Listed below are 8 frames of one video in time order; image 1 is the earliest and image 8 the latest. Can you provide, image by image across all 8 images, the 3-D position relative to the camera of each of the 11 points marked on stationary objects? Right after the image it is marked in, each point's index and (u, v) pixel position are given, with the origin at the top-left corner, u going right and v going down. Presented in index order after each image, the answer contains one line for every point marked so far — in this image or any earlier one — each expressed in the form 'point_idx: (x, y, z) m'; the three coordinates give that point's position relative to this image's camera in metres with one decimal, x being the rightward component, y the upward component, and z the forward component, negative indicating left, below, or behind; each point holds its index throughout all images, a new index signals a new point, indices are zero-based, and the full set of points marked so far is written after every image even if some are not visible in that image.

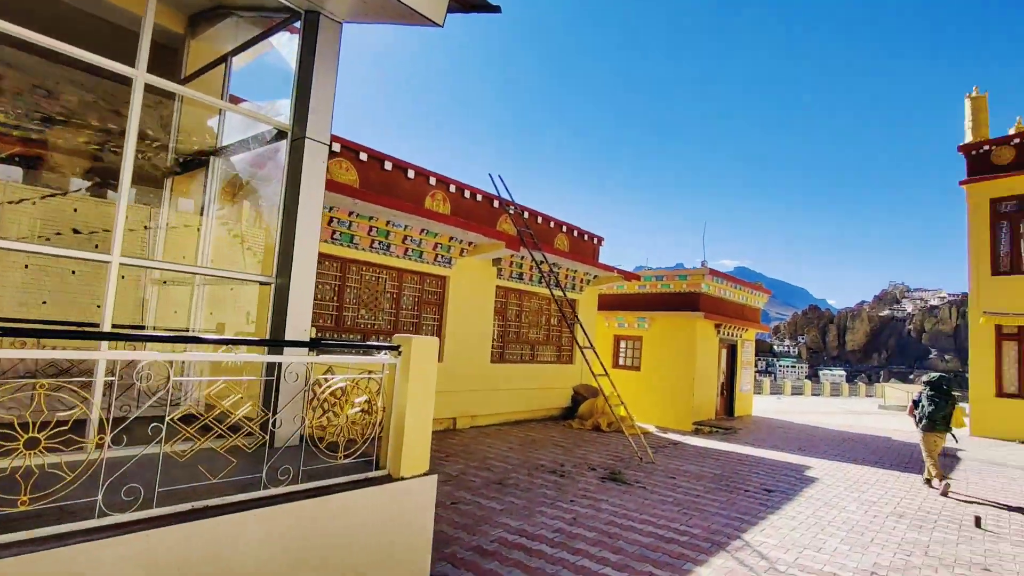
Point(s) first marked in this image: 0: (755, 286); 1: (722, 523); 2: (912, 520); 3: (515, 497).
0: (+6.7, 0.0, +15.3) m
1: (+1.9, -2.1, +5.0) m
2: (+3.9, -2.3, +5.5) m
3: (0.0, -2.0, +5.4) m
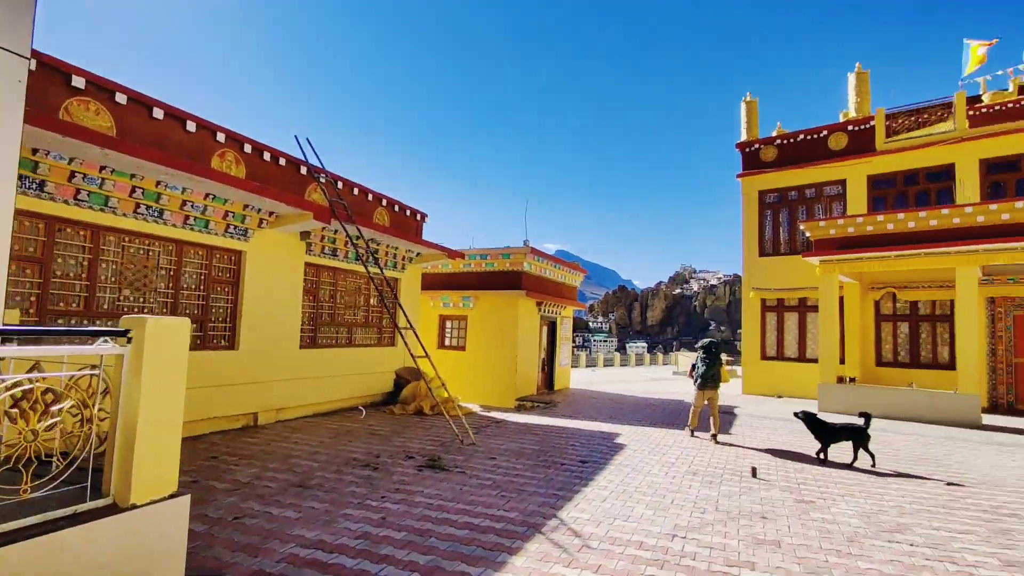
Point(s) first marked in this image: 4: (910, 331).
0: (+1.8, +0.6, +16.1) m
1: (+0.2, -1.9, +4.8) m
2: (+2.0, -2.0, +6.0) m
3: (-1.7, -1.8, +4.7) m
4: (+9.8, -1.1, +13.7) m
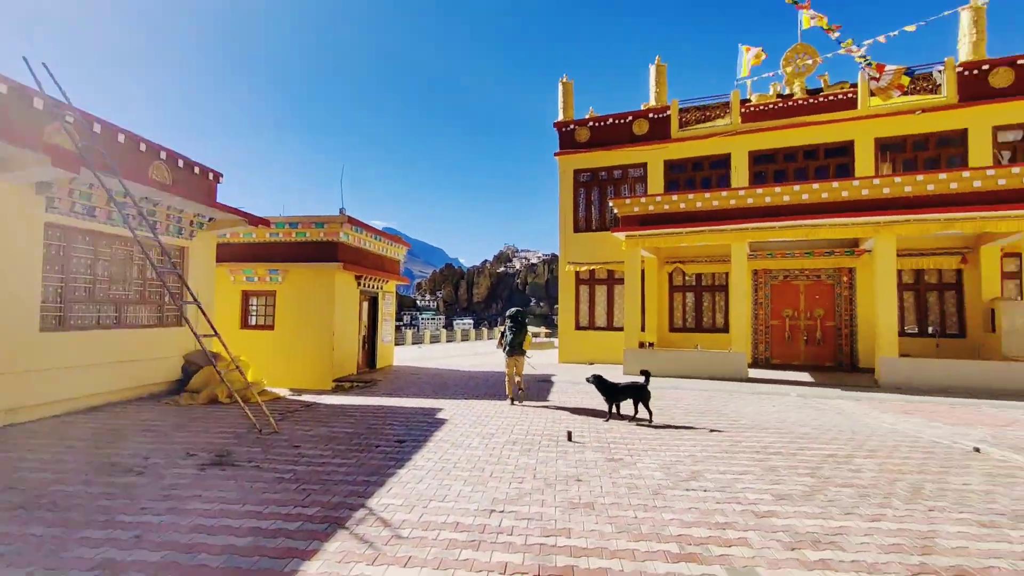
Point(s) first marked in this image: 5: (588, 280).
0: (-3.2, +1.4, +15.4) m
1: (-1.3, -1.6, +4.3) m
2: (+0.1, -1.7, +5.9) m
3: (-3.1, -1.5, +3.6) m
4: (+5.1, -0.4, +15.6) m
5: (+2.3, +0.2, +17.0) m
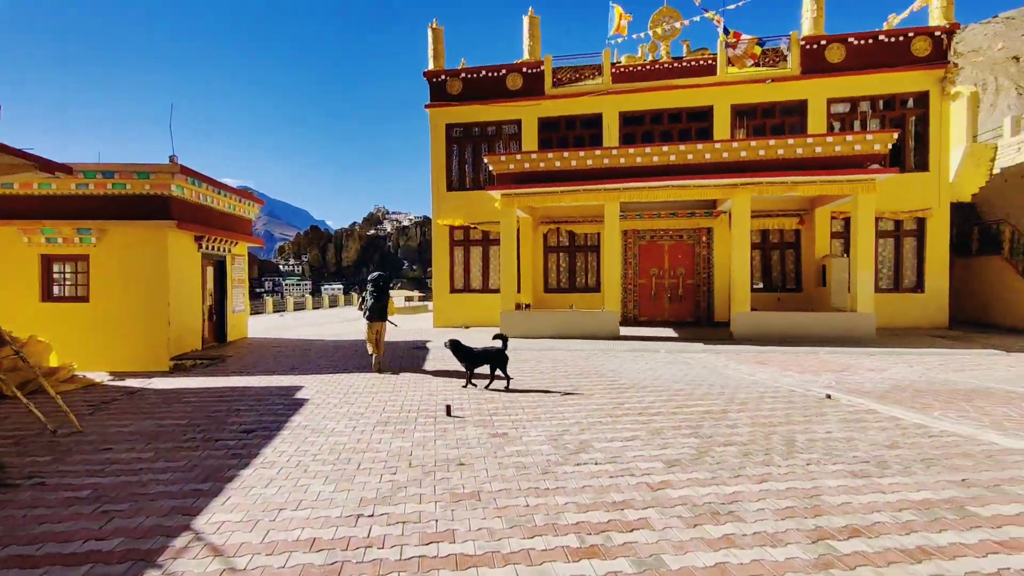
0: (-6.5, +2.3, +13.5) m
1: (-2.1, -1.3, +3.4) m
2: (-1.1, -1.3, +5.3) m
3: (-3.7, -1.4, +2.3) m
4: (+1.6, +0.8, +15.7) m
5: (-1.5, +1.4, +16.4) m
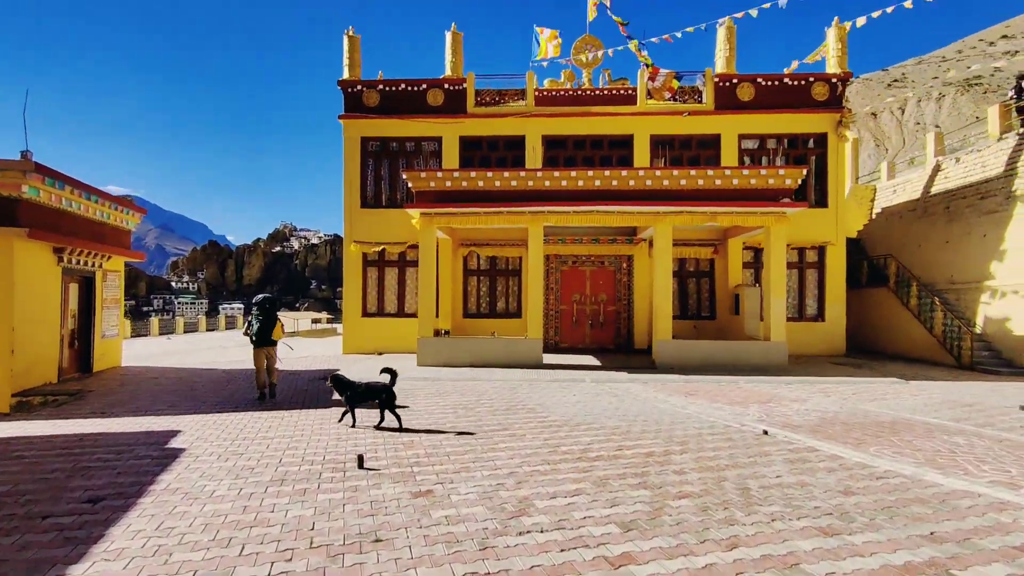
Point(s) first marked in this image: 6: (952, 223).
0: (-8.2, +1.8, +11.8) m
1: (-2.4, -1.5, +2.3) m
2: (-1.7, -1.5, +4.3) m
3: (-3.8, -1.4, +1.0) m
4: (-0.6, +0.1, +15.1) m
5: (-3.7, +0.7, +15.4) m
6: (+12.6, +1.9, +16.0) m
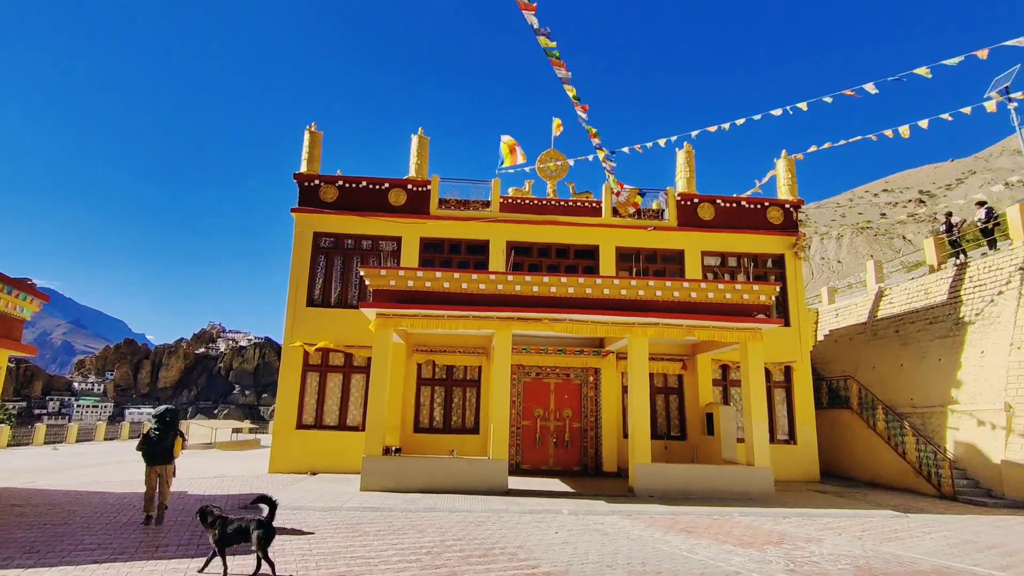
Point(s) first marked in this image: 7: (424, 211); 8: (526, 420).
0: (-8.8, +0.1, +10.0) m
1: (-2.0, -1.6, +0.7) m
2: (-1.6, -2.1, +2.7) m
3: (-3.3, -1.2, -0.7) m
4: (-1.7, -2.7, +13.7) m
5: (-4.7, -1.9, +13.8) m
6: (+11.4, -1.7, +16.2) m
7: (-2.3, +2.1, +15.1) m
8: (+0.3, -3.3, +13.9) m
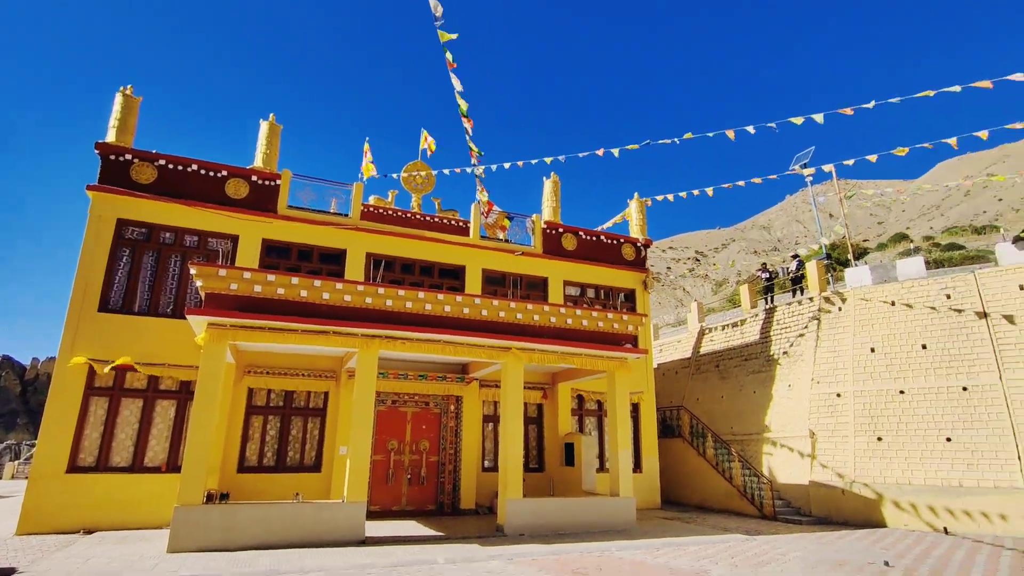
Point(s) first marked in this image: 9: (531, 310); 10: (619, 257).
0: (-10.2, +0.5, +6.0) m
1: (-1.0, -1.2, -0.8) m
2: (-1.2, -1.8, +1.2) m
3: (-1.7, -0.8, -2.5) m
4: (-4.8, -2.9, +11.6) m
5: (-7.7, -1.9, +10.7) m
6: (+6.9, -3.0, +18.1) m
7: (-5.6, +1.8, +13.0) m
8: (-3.0, -3.7, +12.3) m
9: (+0.3, -0.5, +11.9) m
10: (+3.2, +0.9, +16.5) m
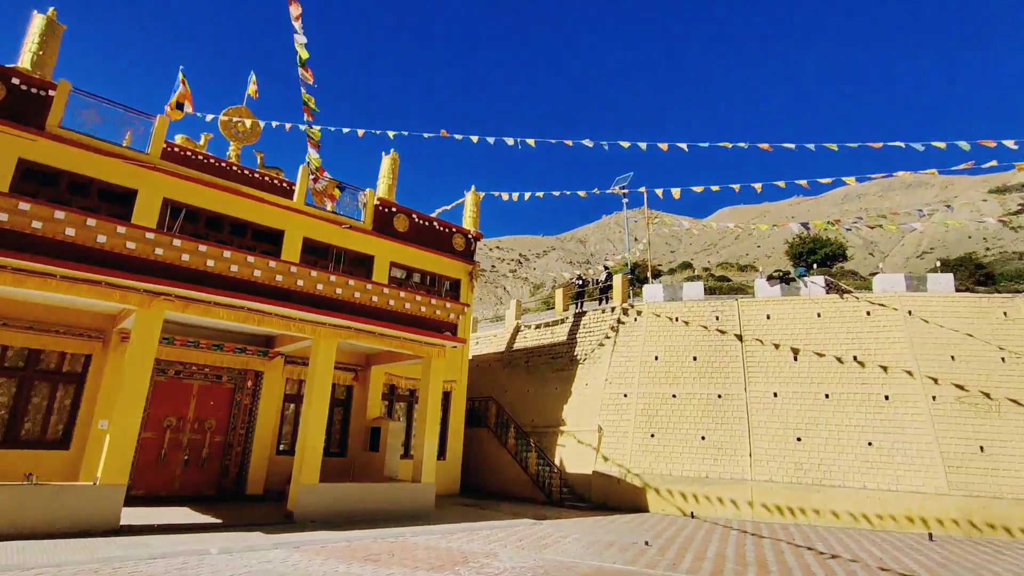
0: (-11.3, +2.0, +2.4) m
1: (-0.7, -1.1, -1.2) m
2: (-1.7, -1.5, +0.6) m
3: (-0.9, -0.6, -3.1) m
4: (-8.3, -1.8, +9.4) m
5: (-10.7, -0.5, +7.7) m
6: (+0.7, -3.0, +19.2) m
7: (-9.0, +3.1, +10.5) m
8: (-6.9, -2.7, +10.6) m
9: (-3.3, 0.0, +11.2) m
10: (-1.9, +1.3, +16.5) m
